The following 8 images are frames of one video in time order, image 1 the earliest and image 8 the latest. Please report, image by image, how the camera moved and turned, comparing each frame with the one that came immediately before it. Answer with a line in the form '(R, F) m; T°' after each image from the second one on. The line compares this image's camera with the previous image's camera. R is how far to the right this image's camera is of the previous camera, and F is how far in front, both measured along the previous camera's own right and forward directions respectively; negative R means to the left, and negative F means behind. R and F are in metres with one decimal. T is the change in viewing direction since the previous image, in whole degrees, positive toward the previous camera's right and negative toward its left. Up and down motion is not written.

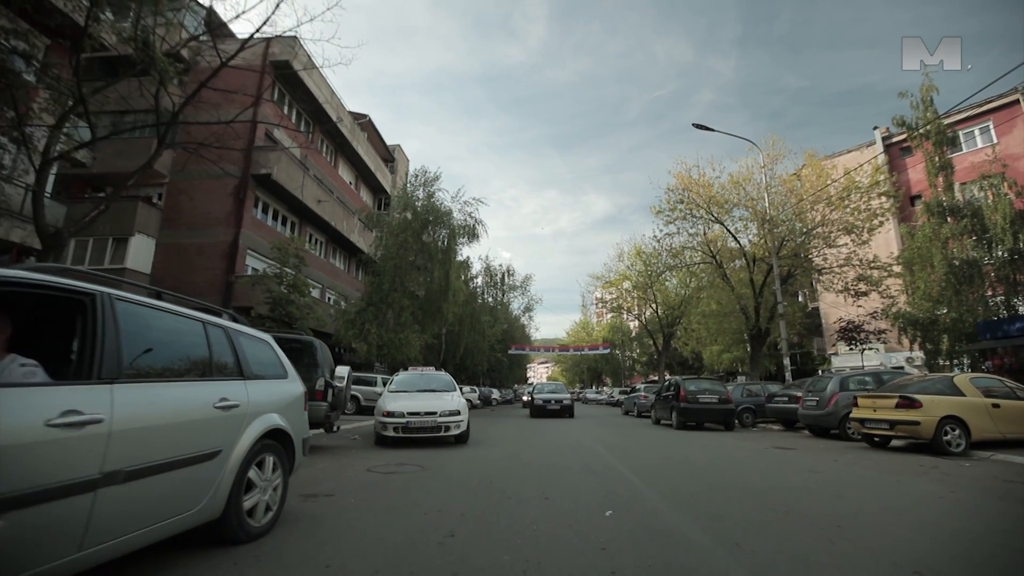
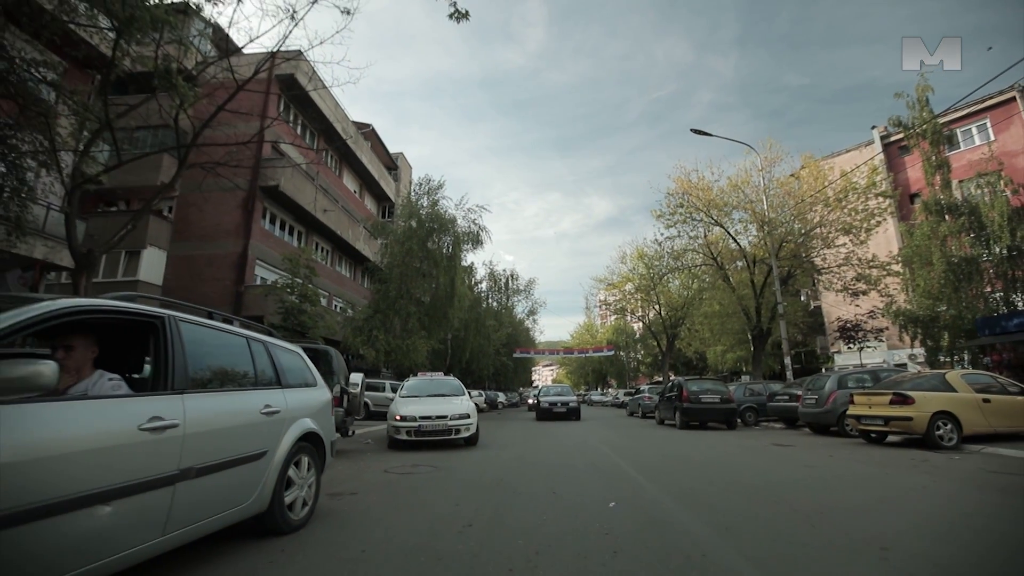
(0.0, -0.4) m; 0°
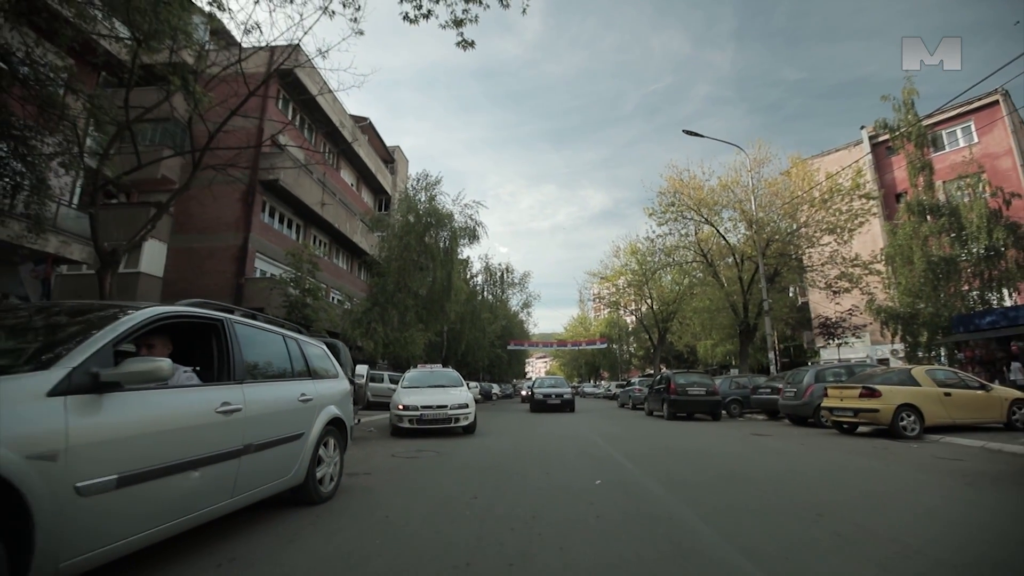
(0.0, -0.5) m; +1°
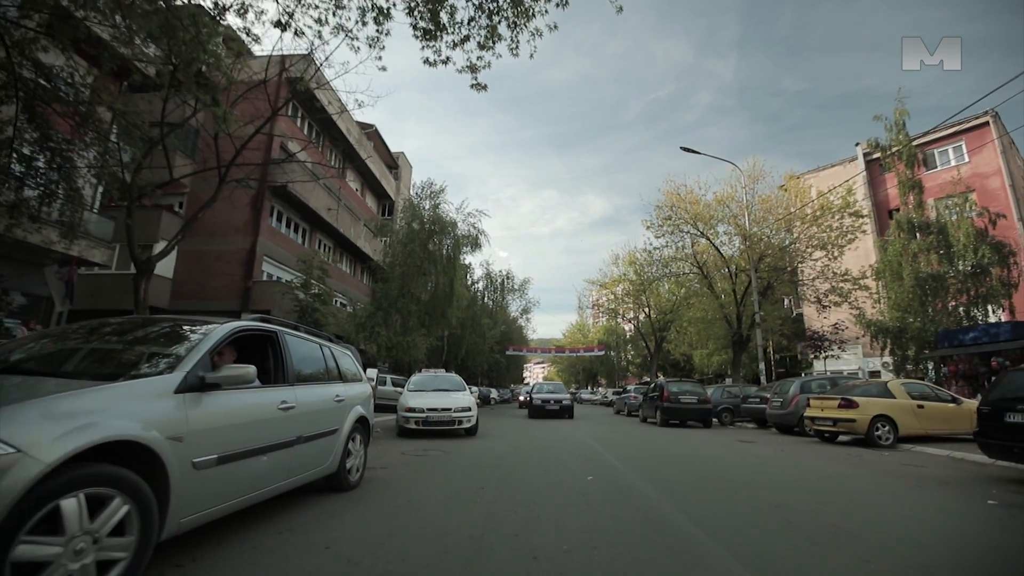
(-0.1, -0.6) m; 0°
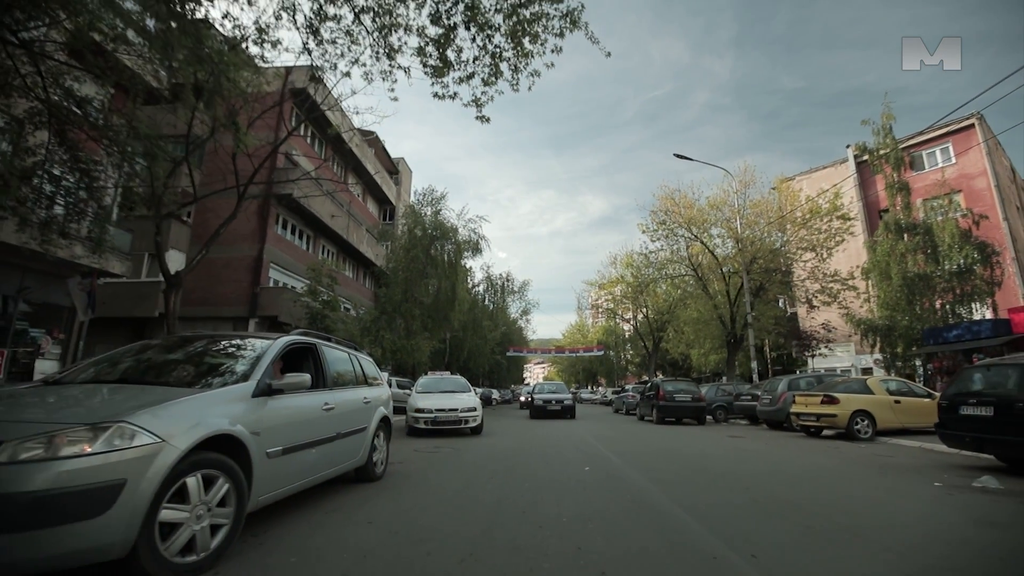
(0.0, -0.6) m; 0°
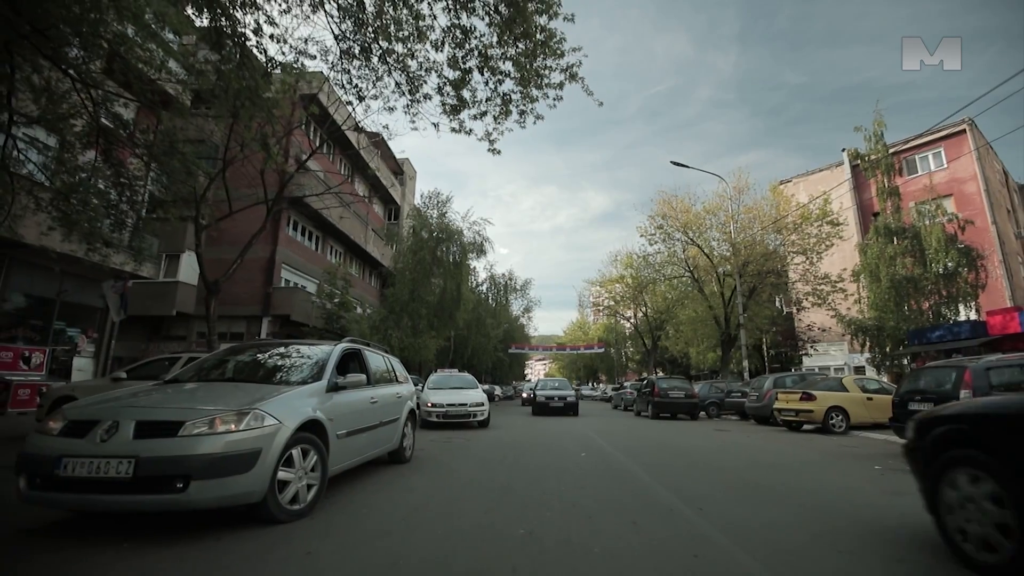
(-0.1, -0.9) m; 0°
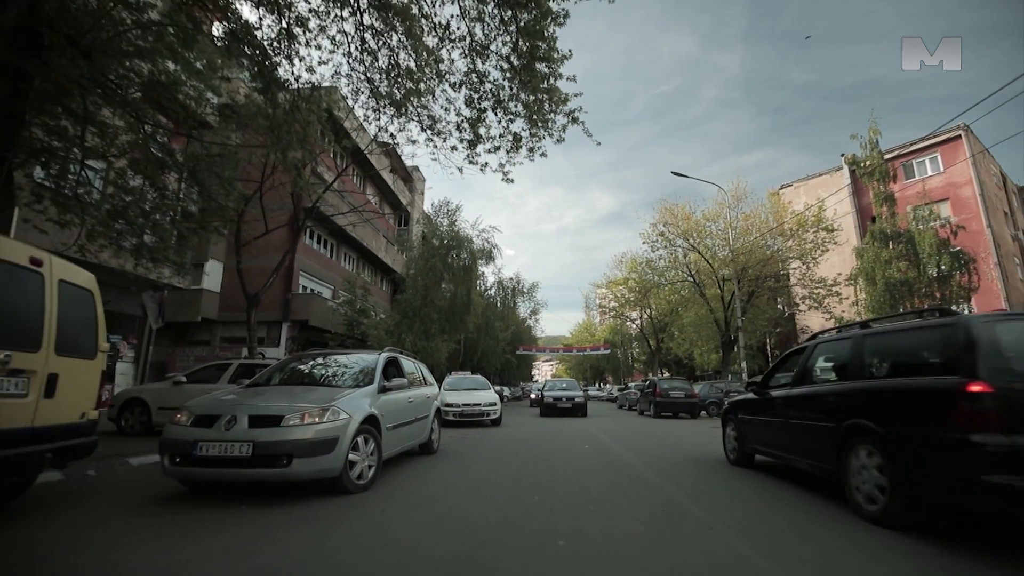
(-0.1, -1.0) m; -1°
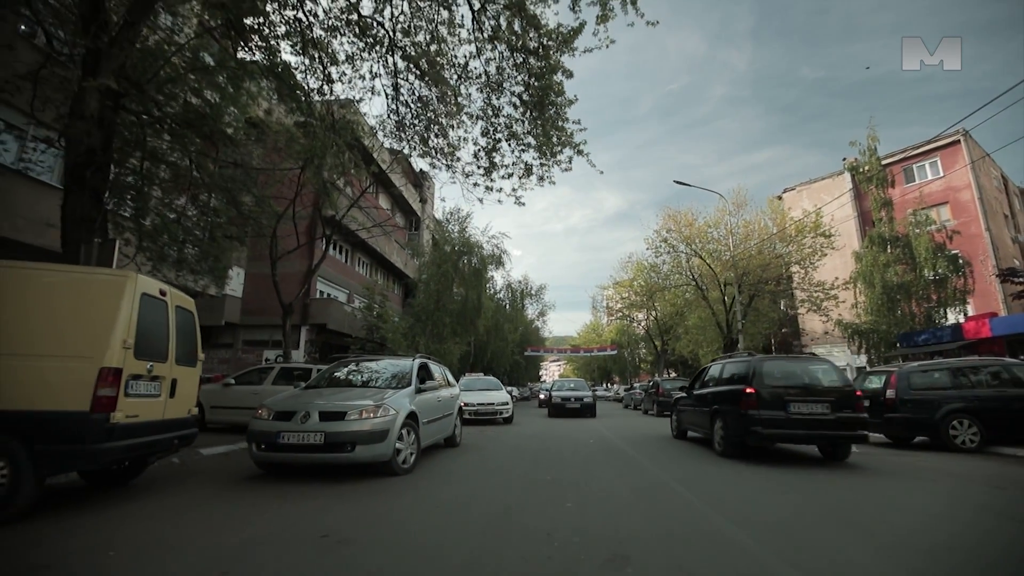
(-0.1, -1.0) m; -1°
